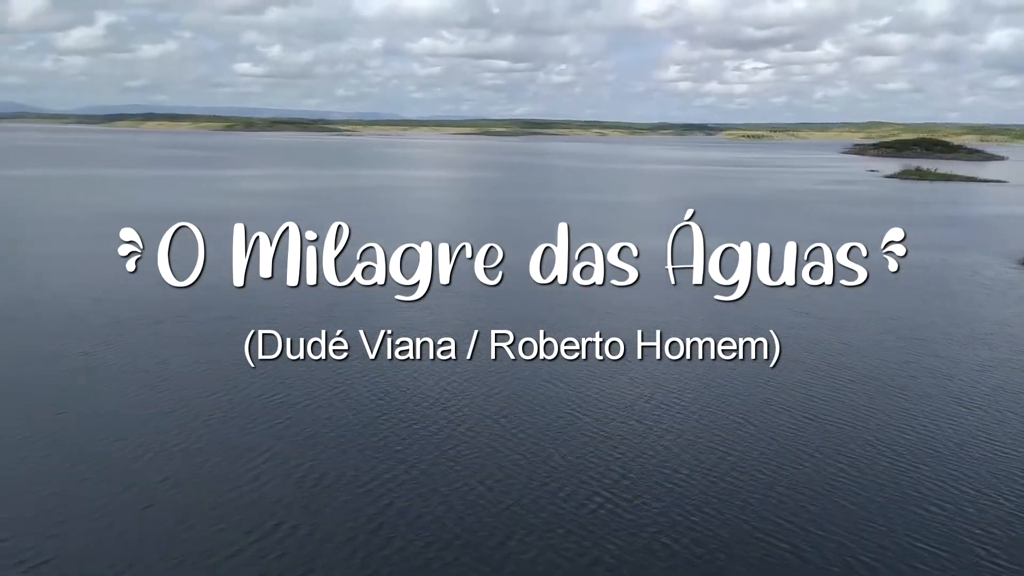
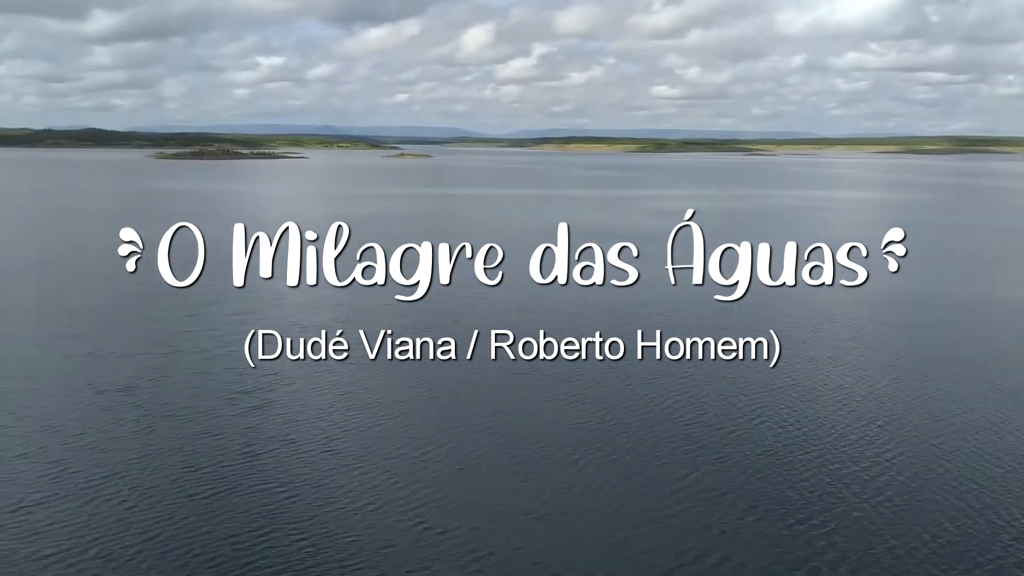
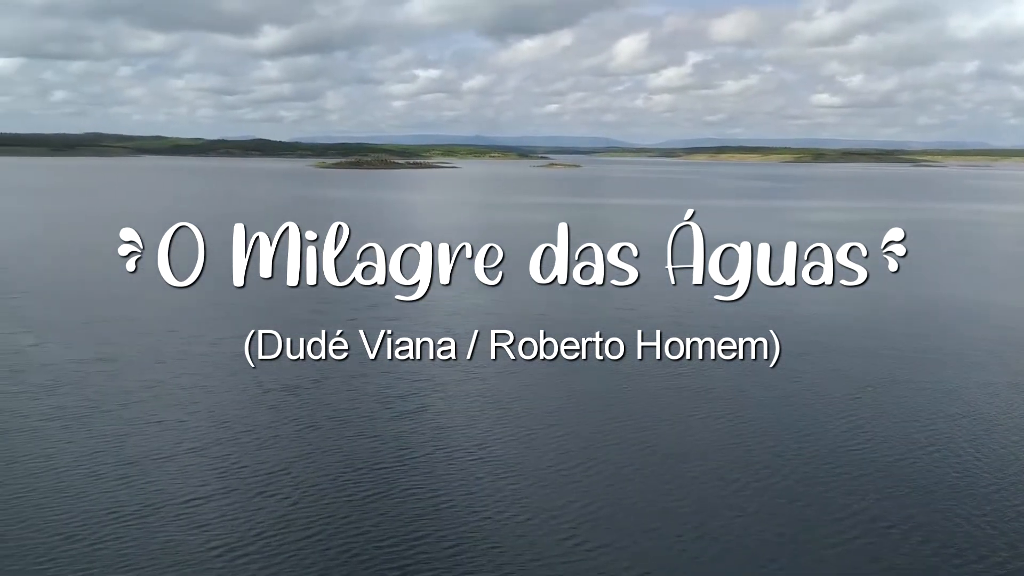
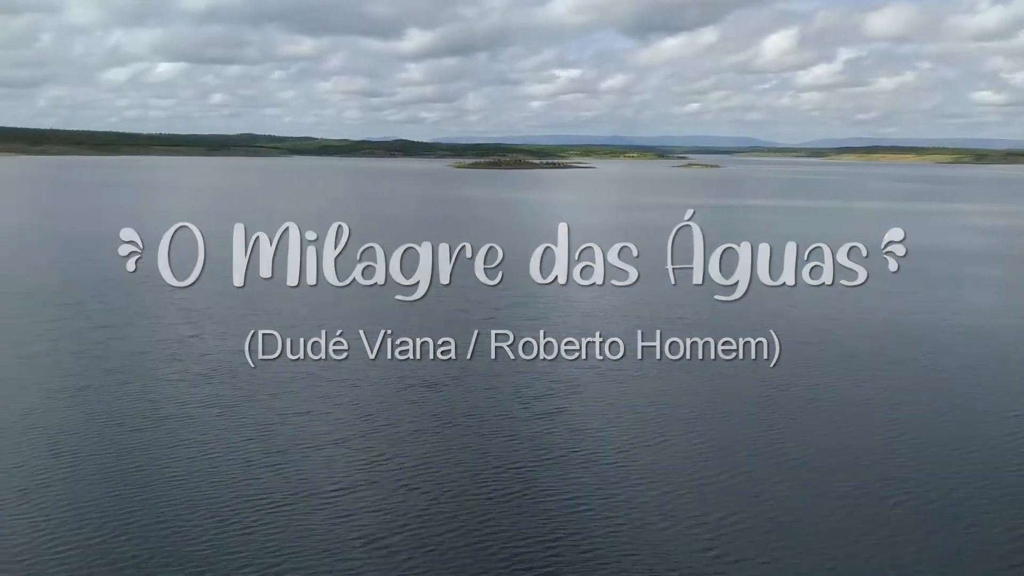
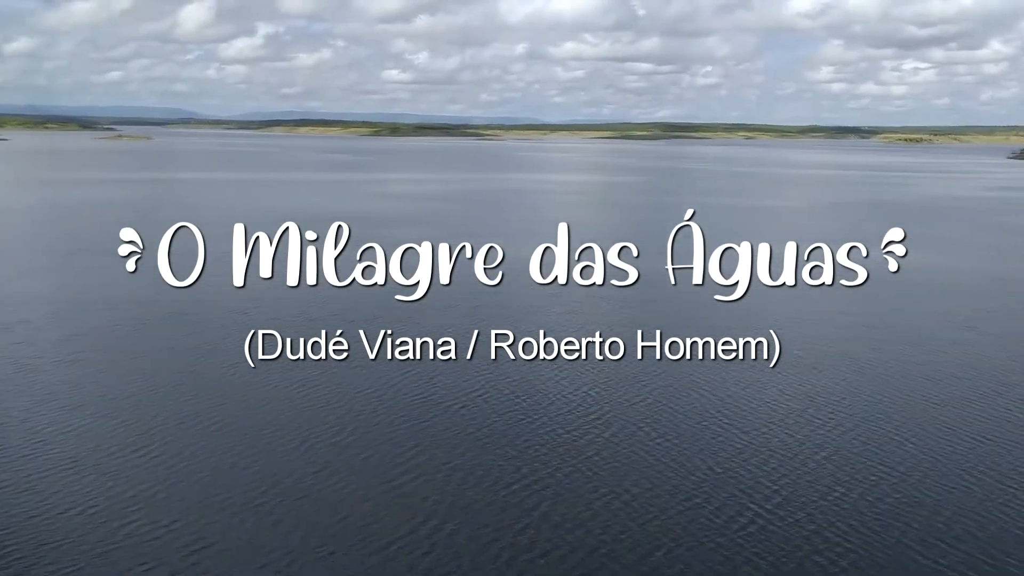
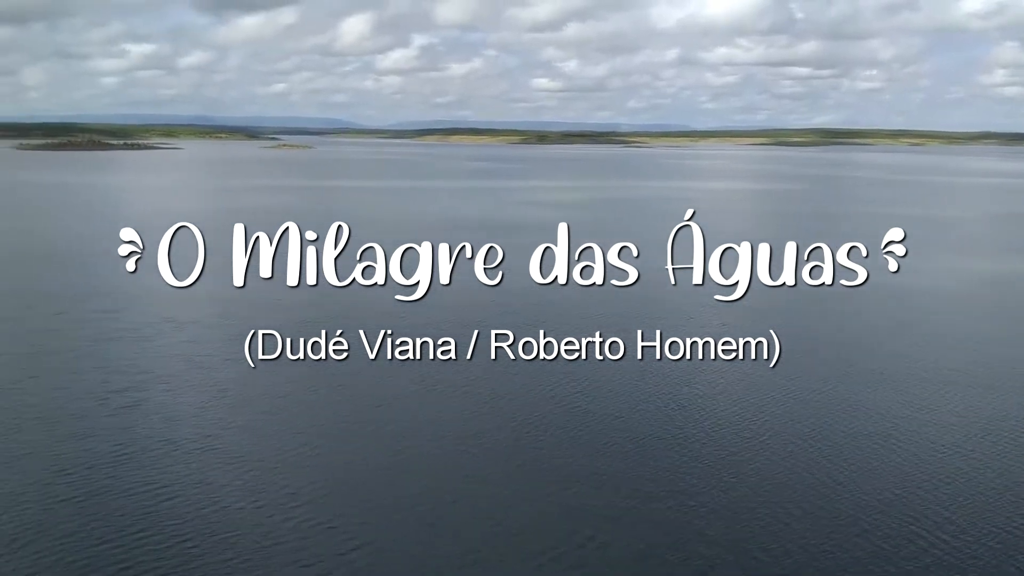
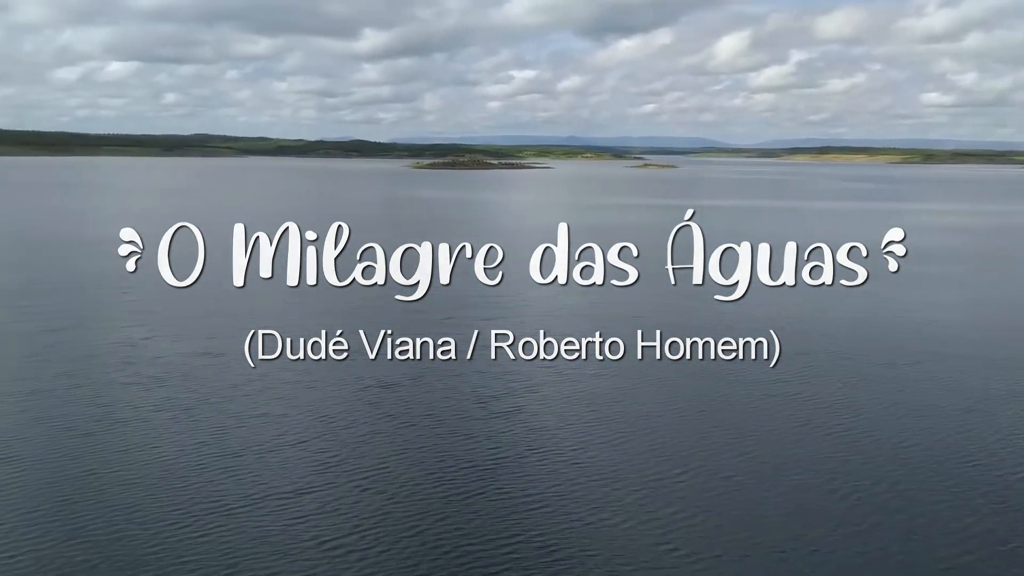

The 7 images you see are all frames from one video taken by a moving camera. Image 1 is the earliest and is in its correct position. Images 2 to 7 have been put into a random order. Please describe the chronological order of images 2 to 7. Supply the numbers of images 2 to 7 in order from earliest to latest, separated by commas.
5, 6, 2, 3, 7, 4
